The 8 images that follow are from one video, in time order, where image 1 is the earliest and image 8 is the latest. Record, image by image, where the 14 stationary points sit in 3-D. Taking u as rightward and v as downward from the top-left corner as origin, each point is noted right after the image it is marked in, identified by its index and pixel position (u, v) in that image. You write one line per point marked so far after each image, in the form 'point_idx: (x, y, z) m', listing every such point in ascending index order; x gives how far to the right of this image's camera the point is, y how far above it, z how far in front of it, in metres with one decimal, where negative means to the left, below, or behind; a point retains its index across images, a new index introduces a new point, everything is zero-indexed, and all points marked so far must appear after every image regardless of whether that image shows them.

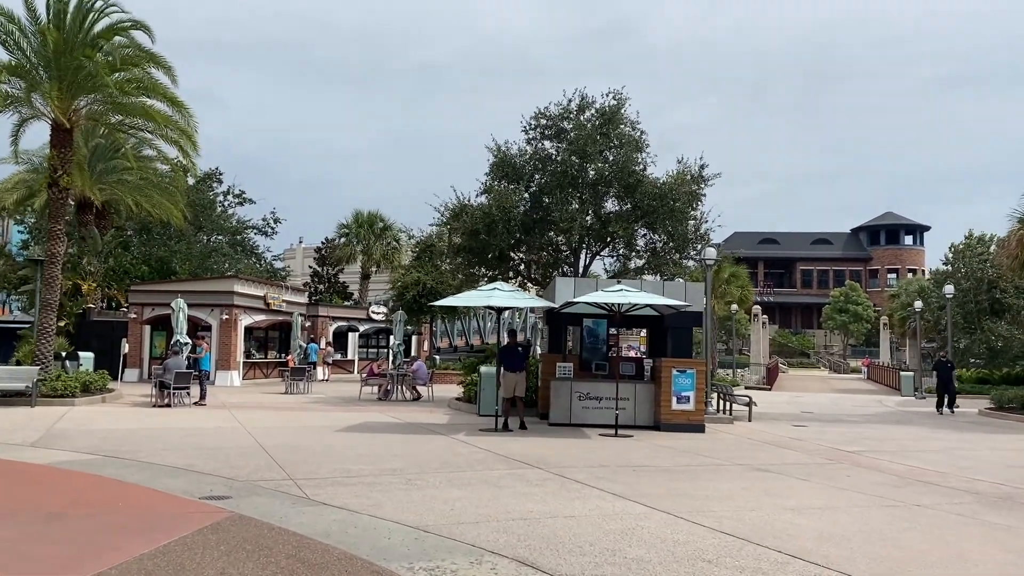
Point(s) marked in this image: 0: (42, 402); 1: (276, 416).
0: (-9.5, -2.3, +17.1) m
1: (-4.6, -2.5, +16.6) m
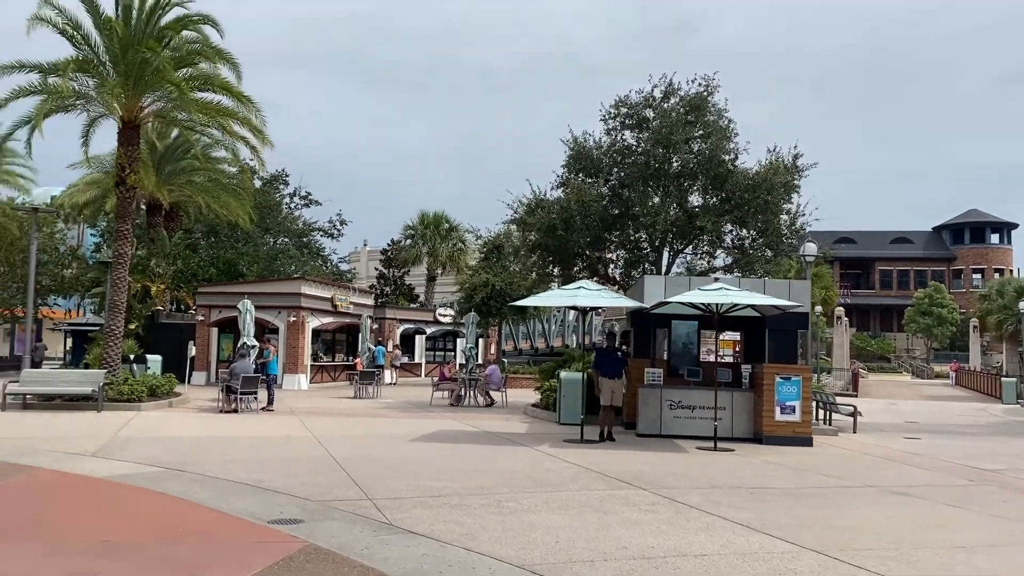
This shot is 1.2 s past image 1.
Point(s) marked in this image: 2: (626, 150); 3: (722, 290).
0: (-7.9, -2.3, +16.6) m
1: (-3.1, -2.5, +15.8) m
2: (+2.7, +3.2, +19.8) m
3: (+3.3, 0.0, +13.4) m
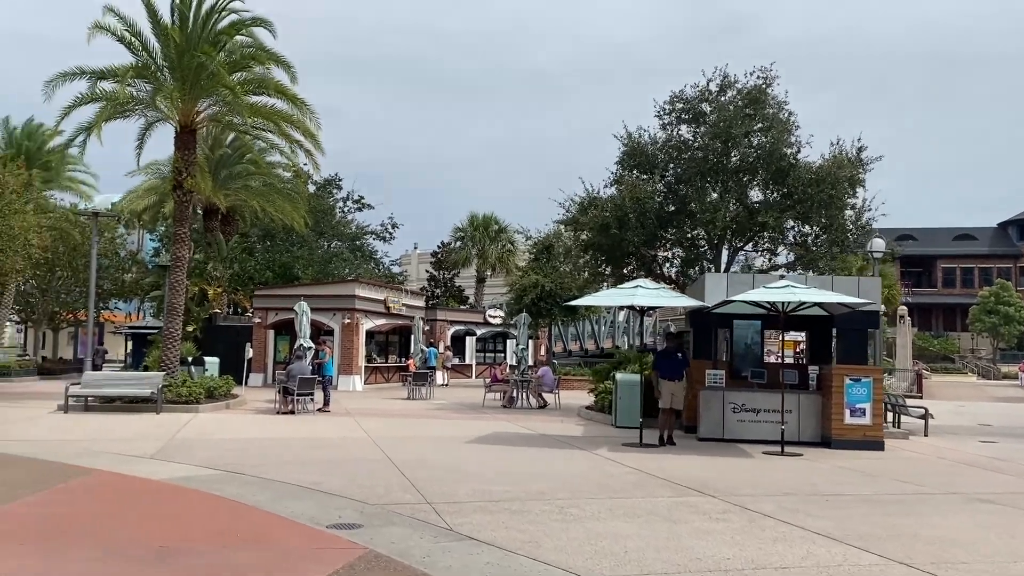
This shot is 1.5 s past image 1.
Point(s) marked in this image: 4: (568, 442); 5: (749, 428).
0: (-6.8, -2.4, +16.7) m
1: (-2.1, -2.5, +15.7) m
2: (+3.9, +3.2, +19.3) m
3: (+4.2, 0.0, +12.9) m
4: (+0.9, -2.4, +13.4) m
5: (+3.9, -2.3, +13.9) m
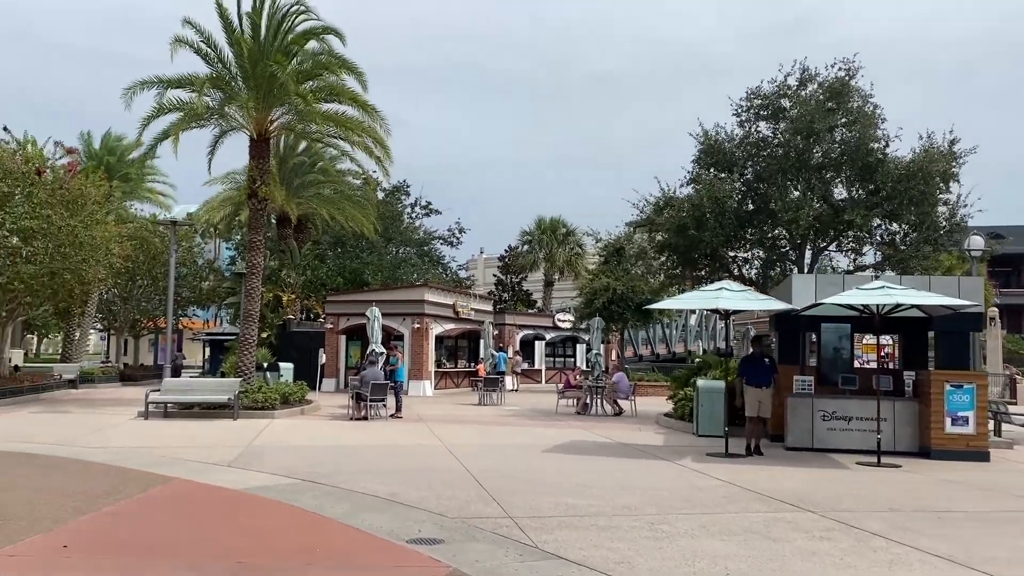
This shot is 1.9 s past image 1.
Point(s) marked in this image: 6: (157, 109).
0: (-5.3, -2.5, +16.8) m
1: (-0.7, -2.6, +15.4) m
2: (+5.5, +3.2, +18.6) m
3: (+5.3, 0.0, +12.2) m
4: (+2.1, -2.5, +12.9) m
5: (+5.1, -2.3, +13.2) m
6: (-7.5, +3.8, +18.0) m
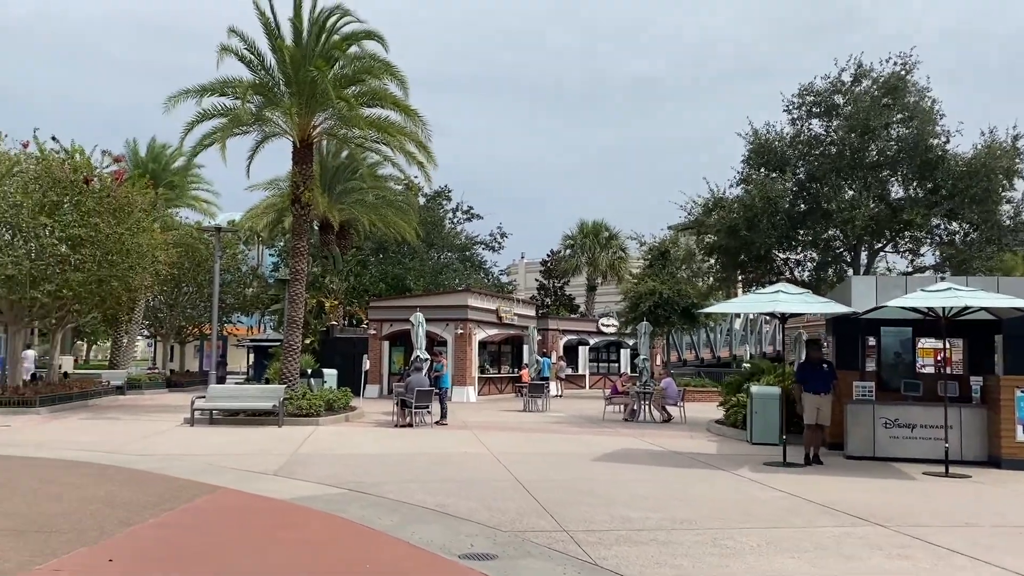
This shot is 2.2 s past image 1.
0: (-4.4, -2.6, +16.7) m
1: (+0.2, -2.7, +15.1) m
2: (+6.4, +3.1, +18.0) m
3: (+6.0, 0.0, +11.6) m
4: (+2.8, -2.5, +12.5) m
5: (+5.9, -2.4, +12.6) m
6: (-6.6, +3.7, +18.0) m
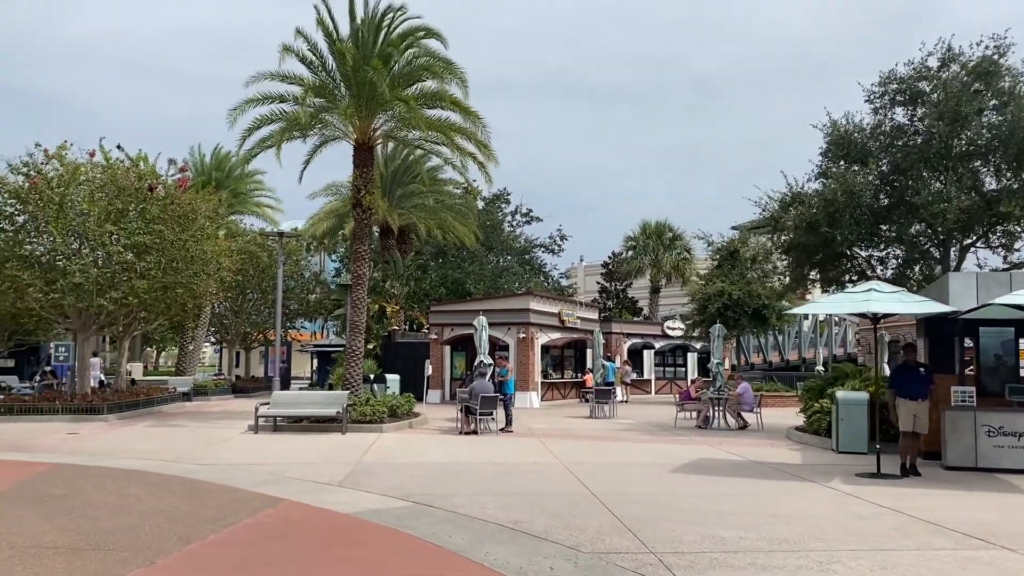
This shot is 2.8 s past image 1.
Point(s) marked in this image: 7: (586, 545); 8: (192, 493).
0: (-3.1, -2.7, +16.4) m
1: (+1.4, -2.7, +14.5) m
2: (+7.7, +3.1, +17.0) m
3: (+6.9, 0.0, +10.6) m
4: (+3.8, -2.5, +11.7) m
5: (+6.9, -2.3, +11.6) m
6: (-5.3, +3.5, +17.9) m
7: (+0.6, -2.1, +6.9) m
8: (-3.4, -2.2, +9.1) m
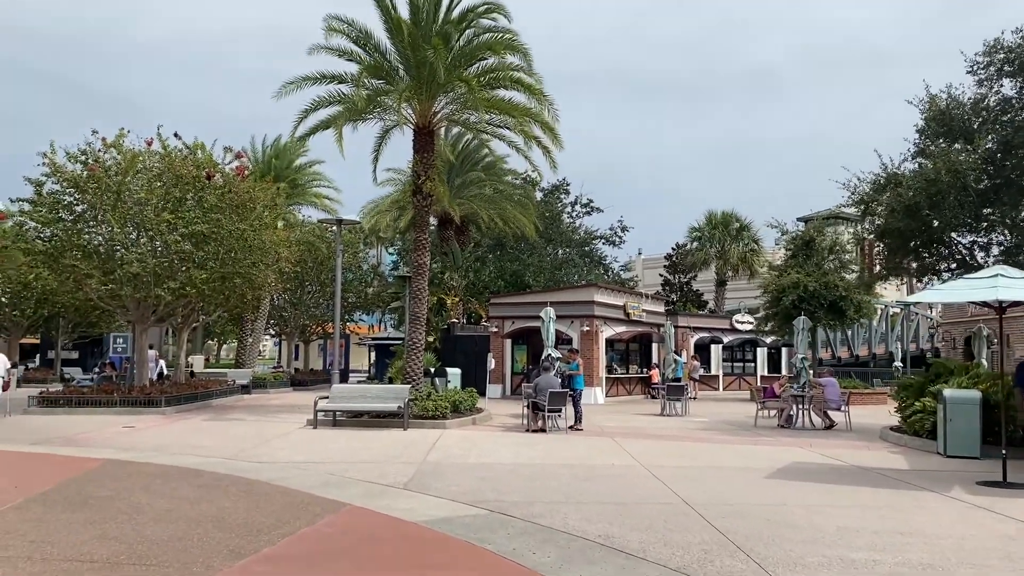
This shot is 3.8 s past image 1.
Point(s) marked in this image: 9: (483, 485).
0: (-1.8, -2.5, +15.6) m
1: (+2.5, -2.5, +13.4) m
2: (+9.0, +3.4, +15.5) m
3: (+7.8, +0.2, +9.2) m
4: (+4.8, -2.3, +10.5) m
5: (+7.8, -2.1, +10.2) m
6: (-3.9, +3.7, +17.2) m
7: (+1.3, -2.0, +5.9) m
8: (-2.6, -2.0, +8.4) m
9: (-0.3, -2.2, +9.2) m
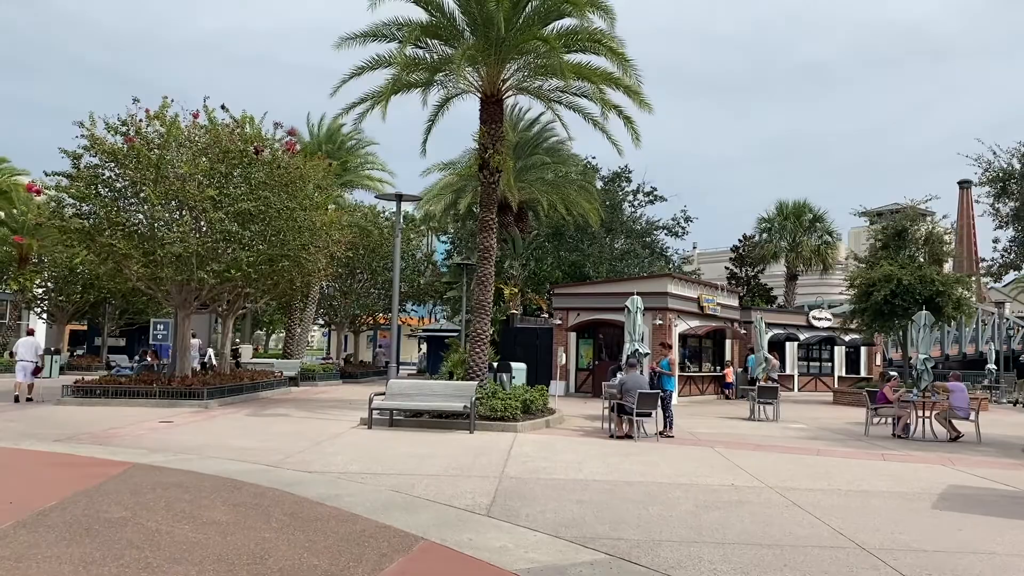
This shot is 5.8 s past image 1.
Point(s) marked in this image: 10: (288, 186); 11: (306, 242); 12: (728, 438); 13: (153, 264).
0: (-0.5, -2.3, +13.8) m
1: (+3.7, -2.3, +11.4) m
2: (+10.4, +3.5, +13.1) m
3: (+8.7, +0.3, +6.9) m
4: (+5.8, -2.2, +8.3) m
5: (+8.8, -2.0, +7.9) m
6: (-2.4, +4.0, +15.5) m
7: (+2.1, -1.8, +4.0) m
8: (-1.7, -1.8, +6.7) m
9: (+0.6, -2.0, +7.3) m
10: (-5.1, +2.3, +19.2) m
11: (-4.8, +1.0, +19.5) m
12: (+3.6, -2.5, +14.3) m
13: (-7.5, +0.5, +17.8) m
